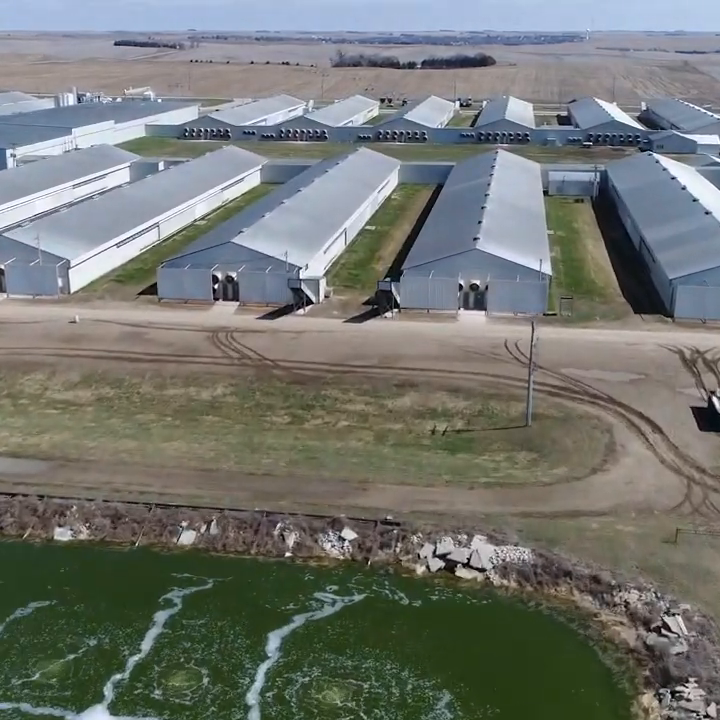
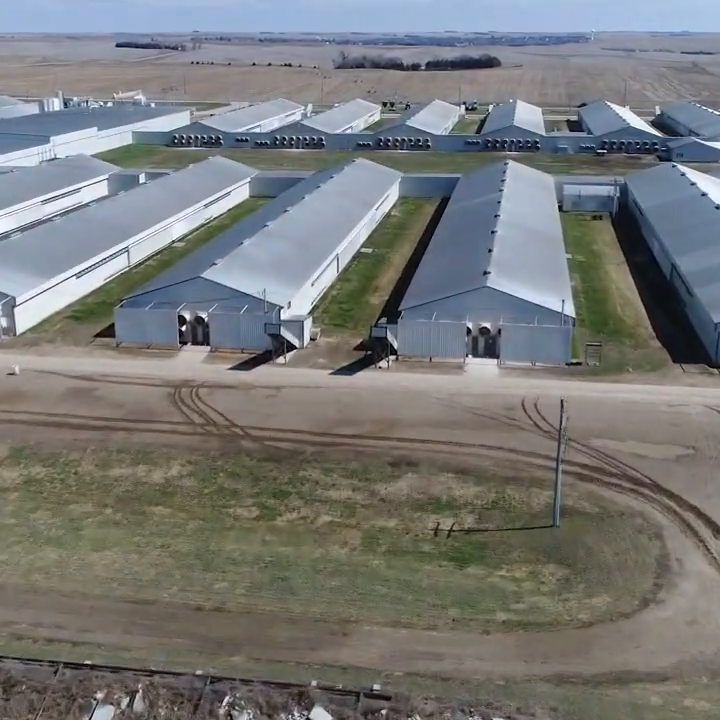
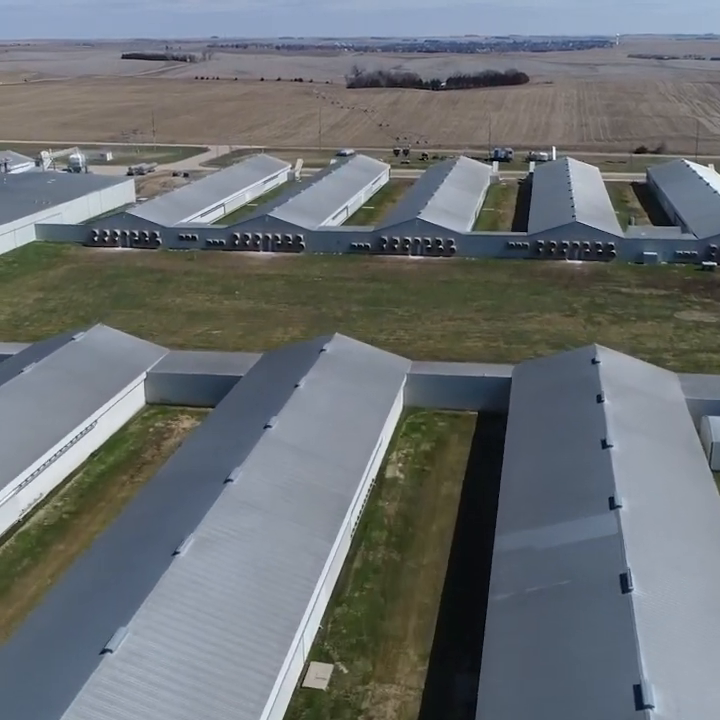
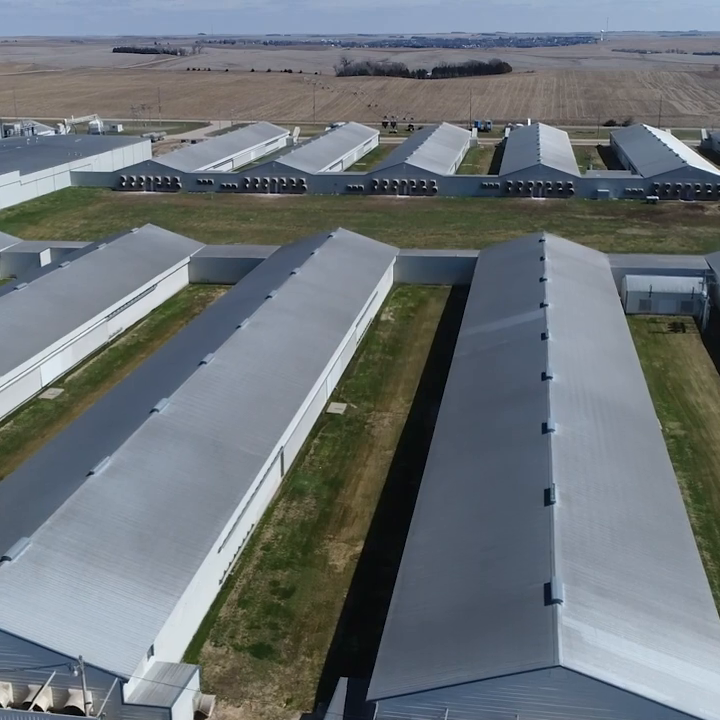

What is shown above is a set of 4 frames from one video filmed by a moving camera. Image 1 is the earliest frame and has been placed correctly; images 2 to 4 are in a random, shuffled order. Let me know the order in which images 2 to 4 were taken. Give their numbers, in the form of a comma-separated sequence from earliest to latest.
2, 4, 3
